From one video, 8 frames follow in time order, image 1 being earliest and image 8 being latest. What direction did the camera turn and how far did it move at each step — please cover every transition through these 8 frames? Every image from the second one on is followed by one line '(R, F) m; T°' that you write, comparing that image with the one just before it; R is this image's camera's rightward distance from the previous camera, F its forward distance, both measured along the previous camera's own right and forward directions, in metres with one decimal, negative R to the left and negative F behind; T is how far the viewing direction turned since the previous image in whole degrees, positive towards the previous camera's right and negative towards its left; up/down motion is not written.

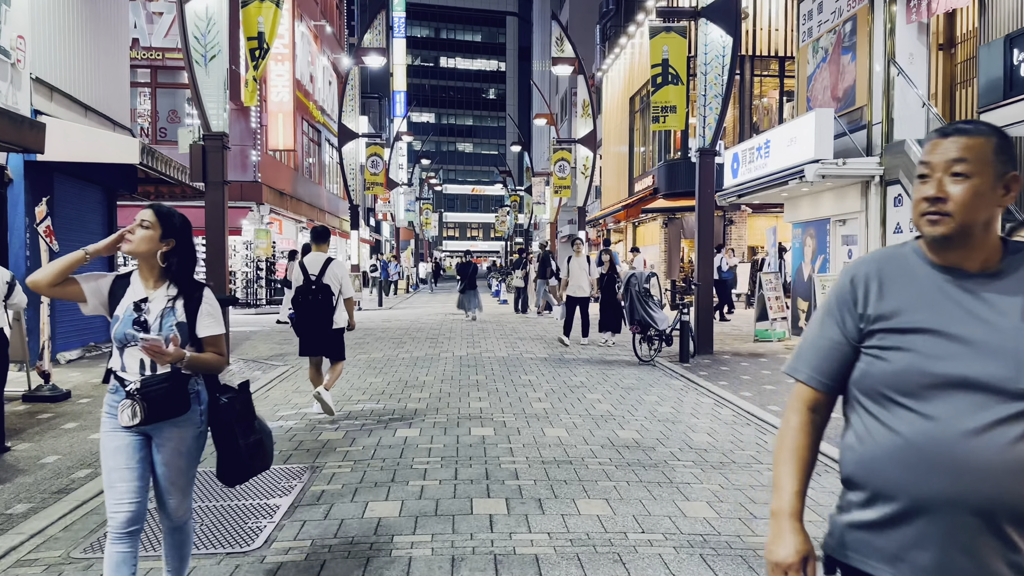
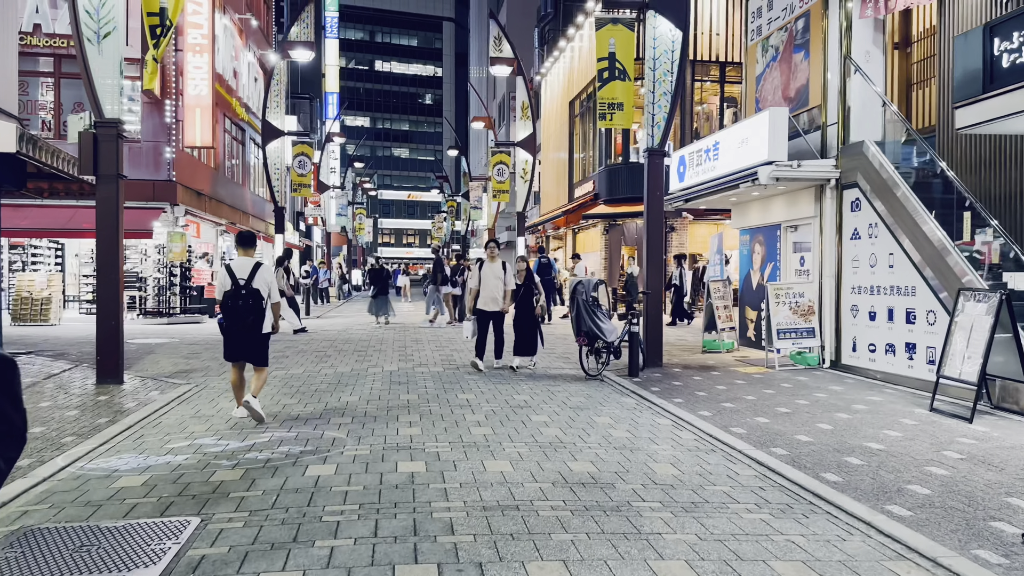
(0.0, +1.0) m; +5°
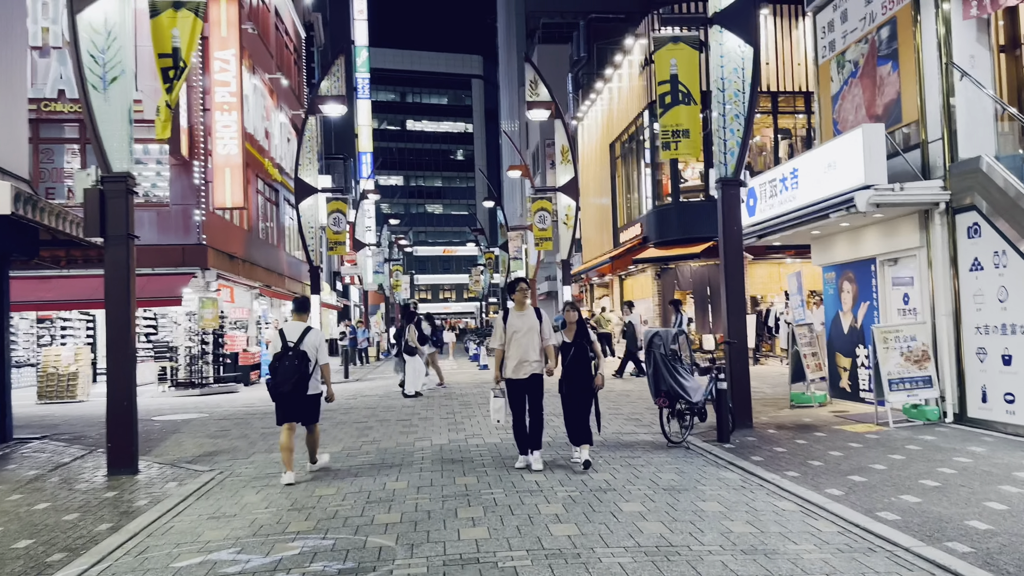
(-0.3, +1.4) m; -3°
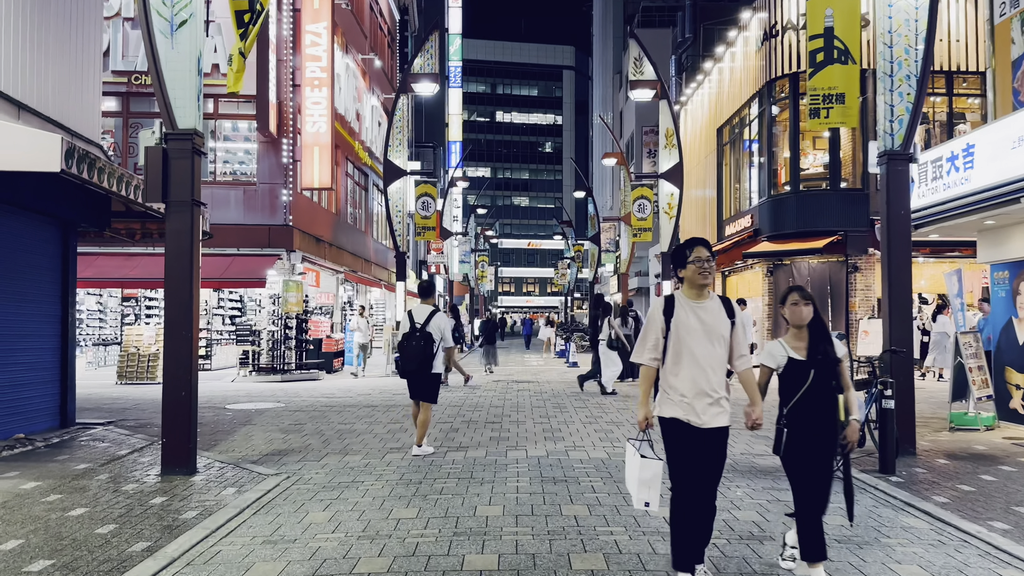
(-0.3, +1.4) m; -6°
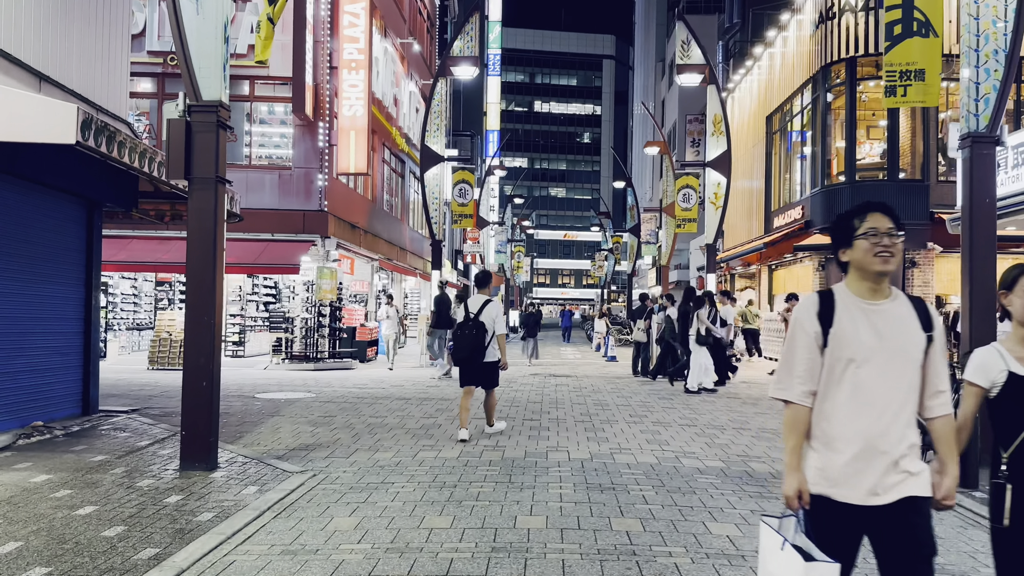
(-0.1, +0.6) m; -2°
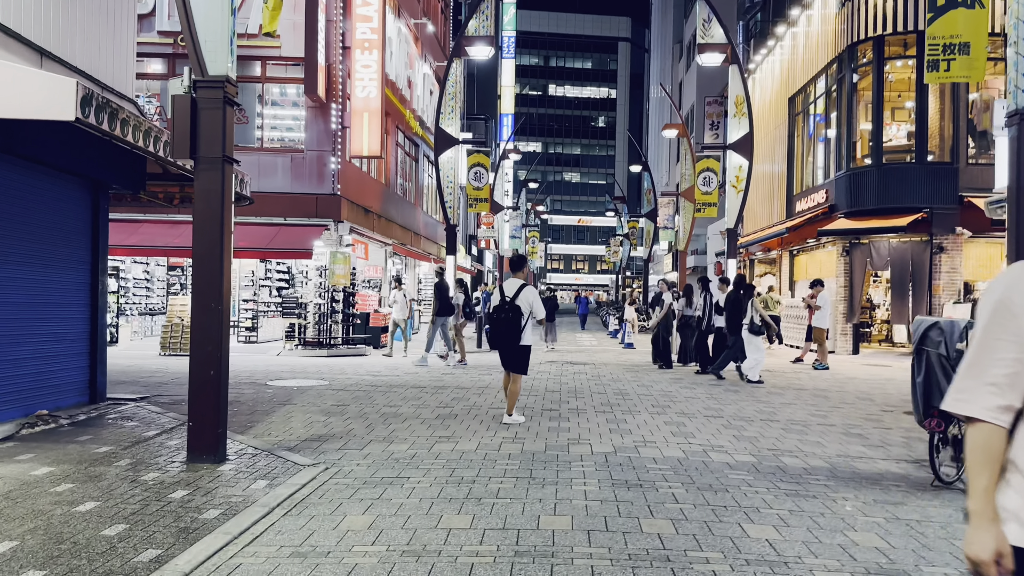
(-0.1, +0.4) m; -1°
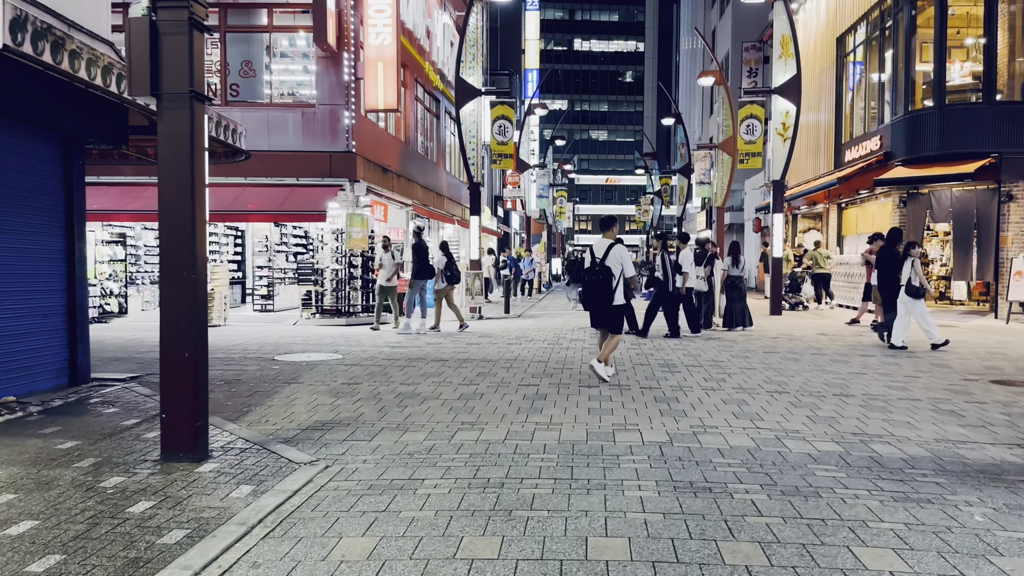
(0.0, +1.2) m; -2°
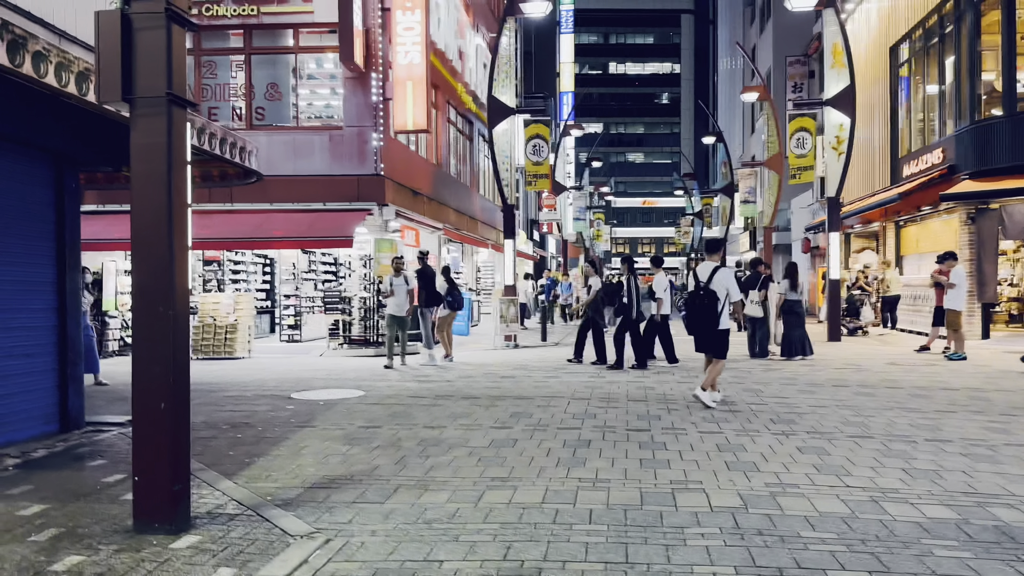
(0.0, +1.0) m; -3°
